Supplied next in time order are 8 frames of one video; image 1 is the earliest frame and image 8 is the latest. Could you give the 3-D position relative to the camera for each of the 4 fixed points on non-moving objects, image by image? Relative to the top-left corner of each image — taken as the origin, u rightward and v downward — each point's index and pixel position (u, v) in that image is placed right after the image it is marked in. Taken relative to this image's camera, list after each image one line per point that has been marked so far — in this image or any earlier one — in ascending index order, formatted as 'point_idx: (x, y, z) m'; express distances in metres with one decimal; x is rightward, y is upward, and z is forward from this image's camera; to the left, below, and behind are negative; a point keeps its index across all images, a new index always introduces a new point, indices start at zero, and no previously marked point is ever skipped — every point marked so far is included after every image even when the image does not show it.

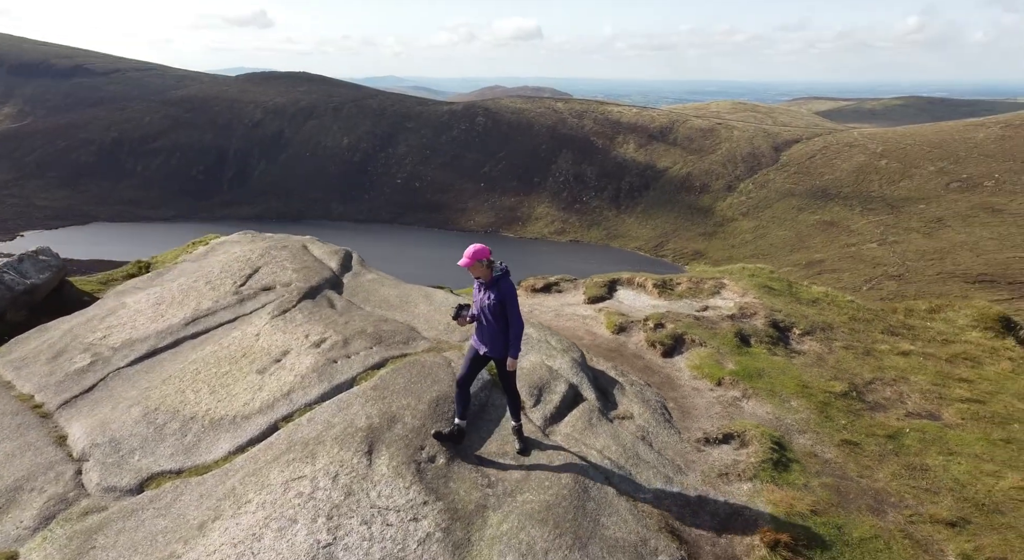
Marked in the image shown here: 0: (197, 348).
0: (-7.1, -1.6, +16.2) m
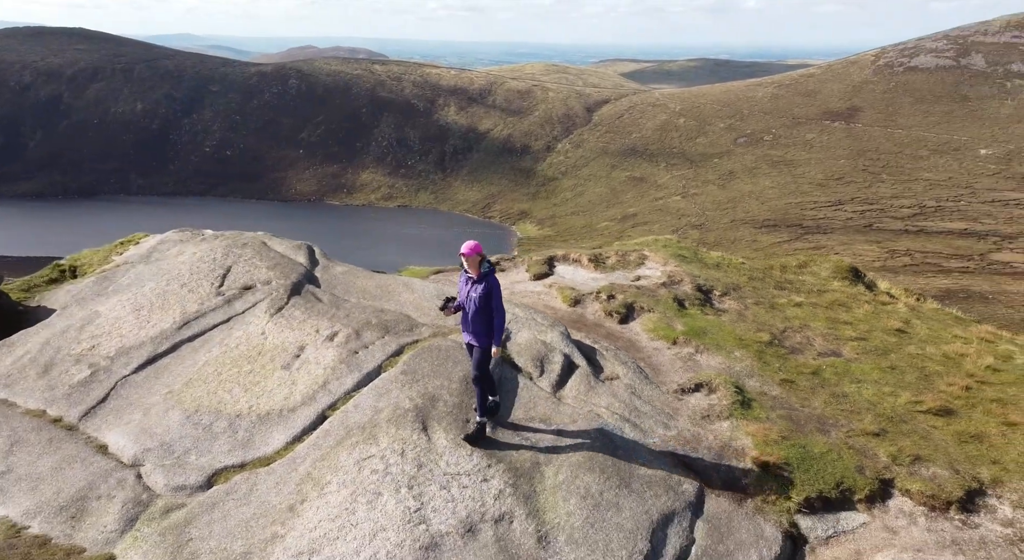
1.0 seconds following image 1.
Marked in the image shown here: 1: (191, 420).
0: (-7.5, -1.7, +16.6) m
1: (-6.6, -2.9, +13.9) m
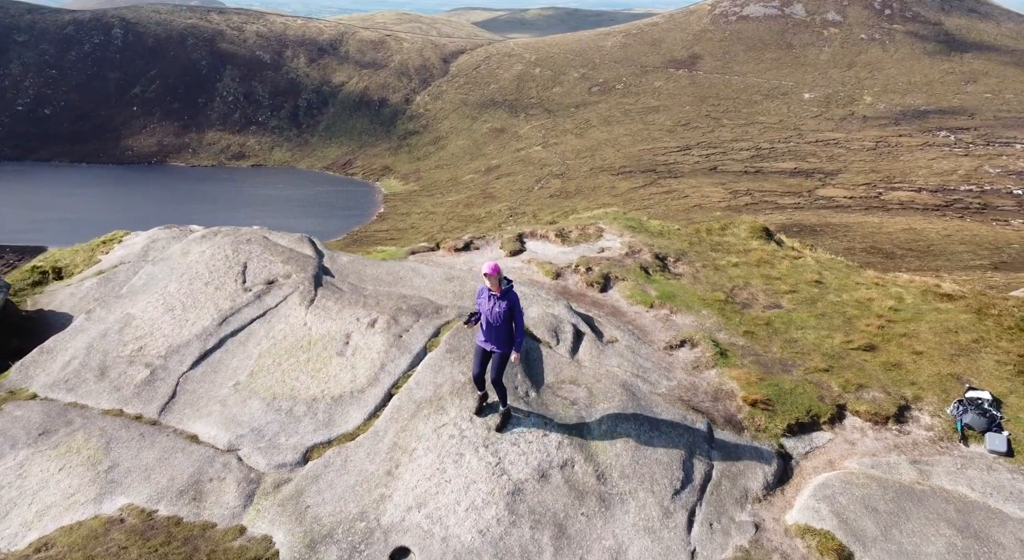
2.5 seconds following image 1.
0: (-7.0, -1.6, +18.0) m
1: (-5.7, -3.0, +15.5) m
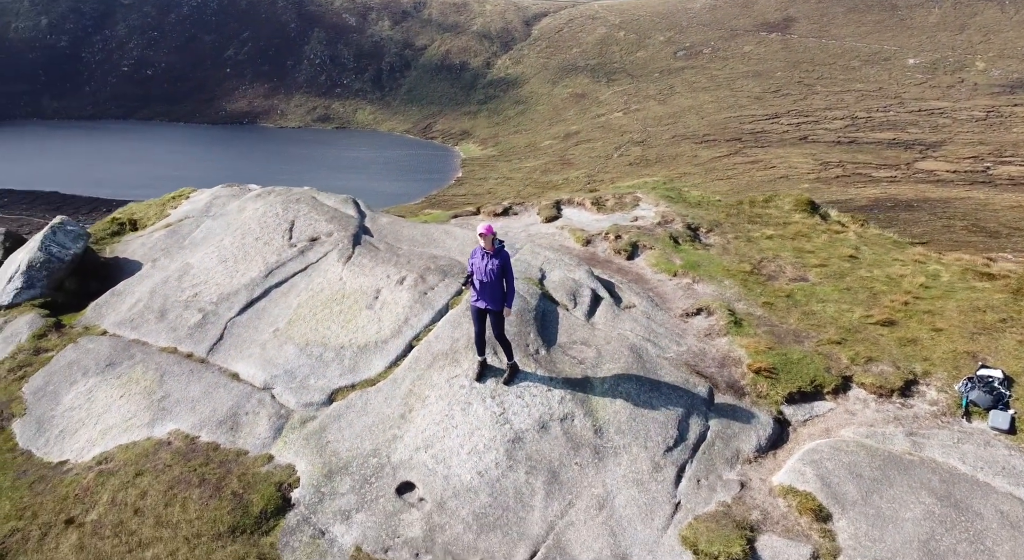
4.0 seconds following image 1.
0: (-6.5, -0.3, +19.5) m
1: (-5.4, -1.8, +17.0) m
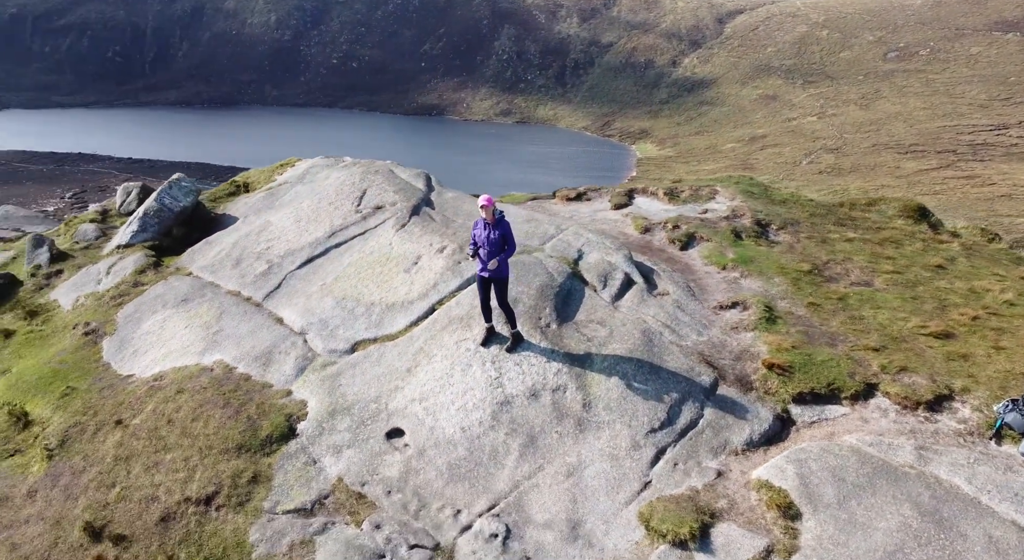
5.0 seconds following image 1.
0: (-5.3, +0.9, +21.2) m
1: (-4.8, -0.7, +18.6) m
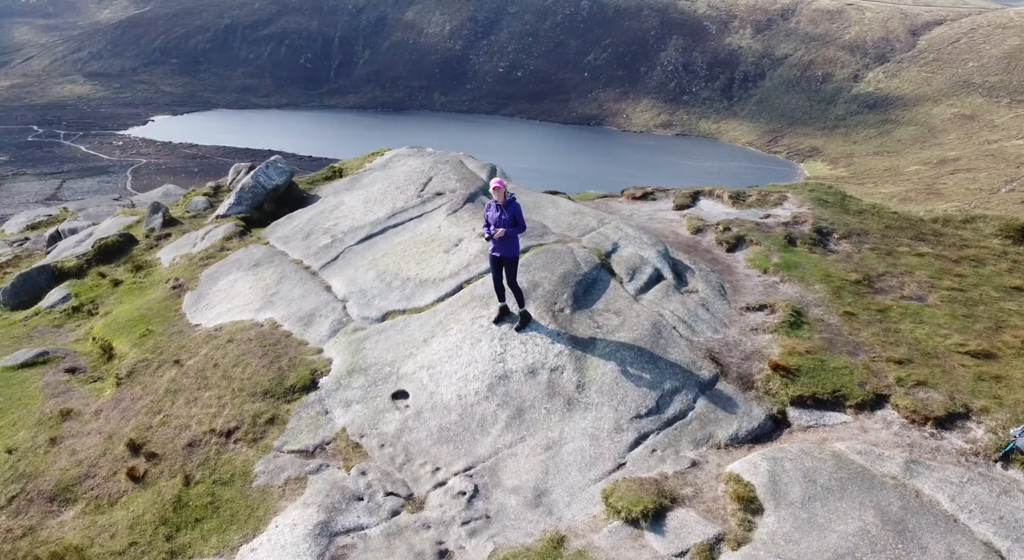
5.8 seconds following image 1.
0: (-3.8, +1.6, +22.7) m
1: (-4.0, 0.0, +20.1) m
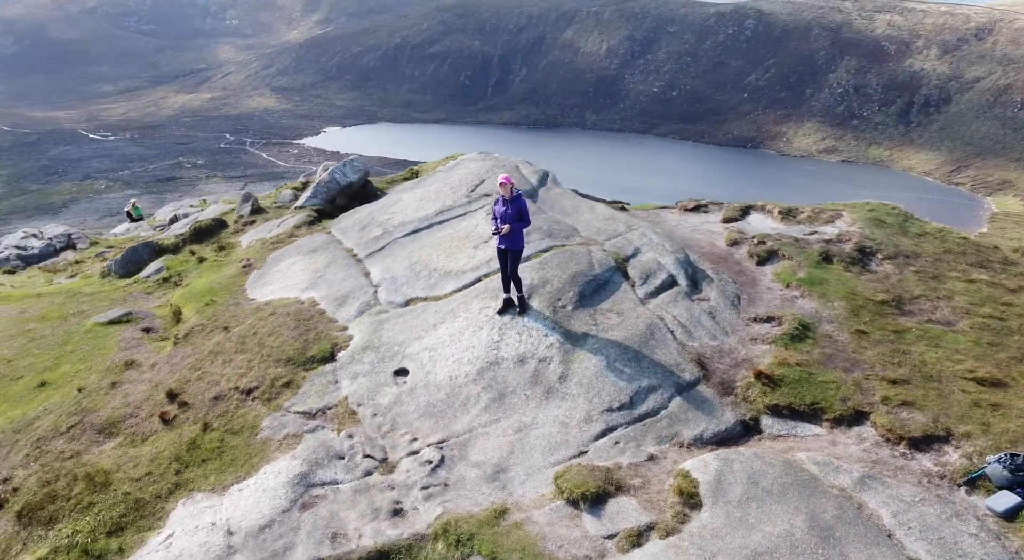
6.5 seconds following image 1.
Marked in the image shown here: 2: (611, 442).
0: (-2.6, +1.9, +24.1) m
1: (-3.3, +0.4, +21.5) m
2: (+2.1, -3.4, +14.0) m
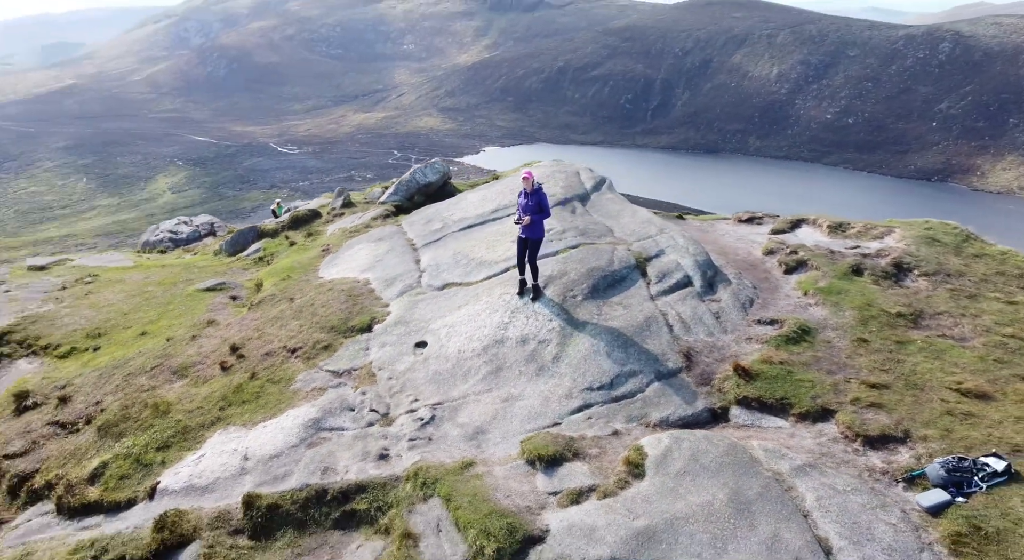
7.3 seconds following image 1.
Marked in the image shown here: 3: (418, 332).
0: (-0.9, +2.2, +26.0) m
1: (-2.2, +0.8, +23.5) m
2: (+1.7, -3.2, +15.2) m
3: (-2.8, -1.5, +19.7) m
